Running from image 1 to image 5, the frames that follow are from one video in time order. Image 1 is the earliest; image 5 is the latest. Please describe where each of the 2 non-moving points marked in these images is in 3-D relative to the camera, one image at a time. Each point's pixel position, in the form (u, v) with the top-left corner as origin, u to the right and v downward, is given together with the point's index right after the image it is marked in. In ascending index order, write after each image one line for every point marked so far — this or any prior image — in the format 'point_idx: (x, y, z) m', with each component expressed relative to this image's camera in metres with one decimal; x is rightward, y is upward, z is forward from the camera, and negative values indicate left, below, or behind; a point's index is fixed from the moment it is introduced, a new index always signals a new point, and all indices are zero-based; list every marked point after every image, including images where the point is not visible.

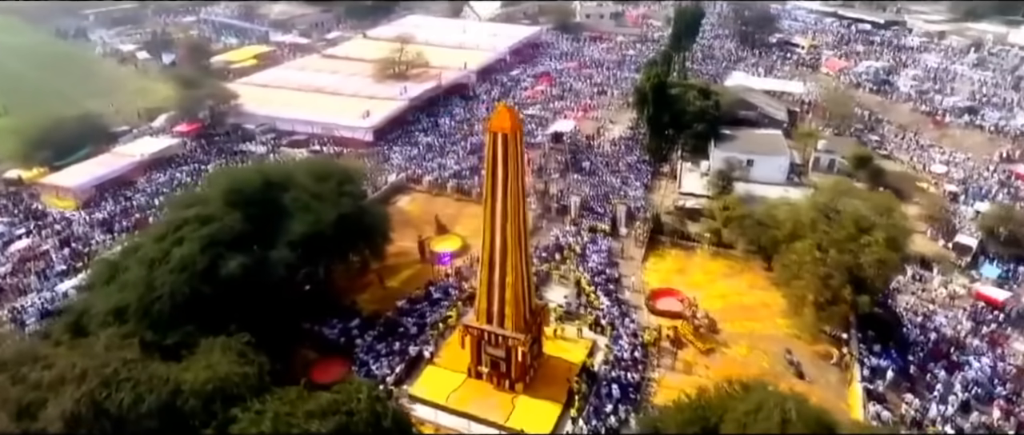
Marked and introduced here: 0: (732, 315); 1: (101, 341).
0: (+6.6, -2.9, +18.3) m
1: (-8.0, -2.4, +11.9) m
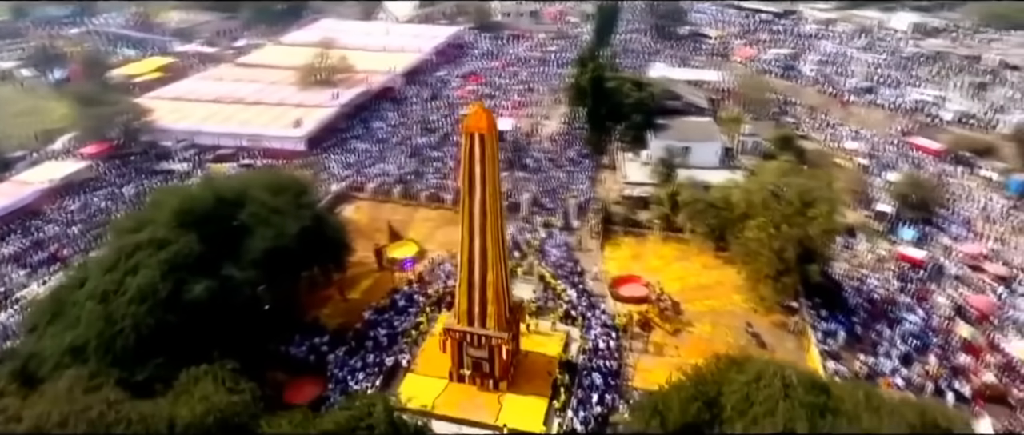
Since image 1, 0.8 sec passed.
0: (+5.6, -2.5, +19.2) m
1: (-8.0, -3.0, +10.9) m
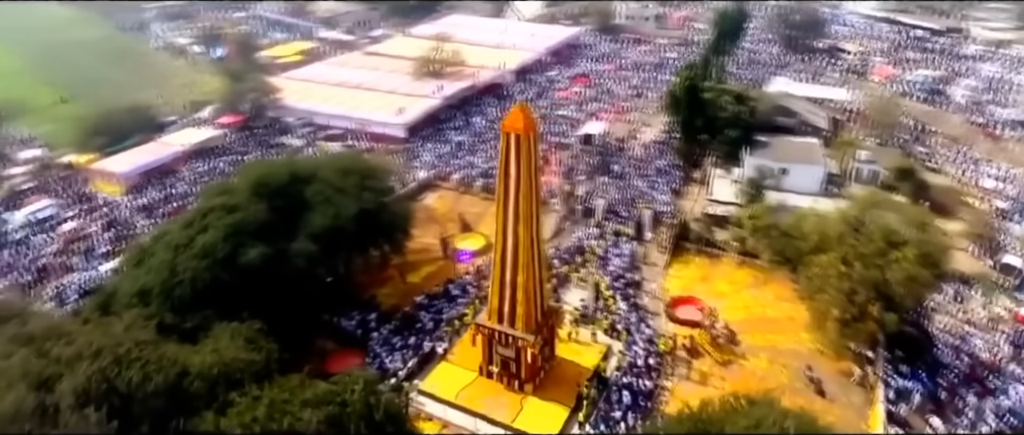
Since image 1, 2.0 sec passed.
0: (+7.0, -3.2, +17.8) m
1: (-8.0, -2.1, +12.5) m
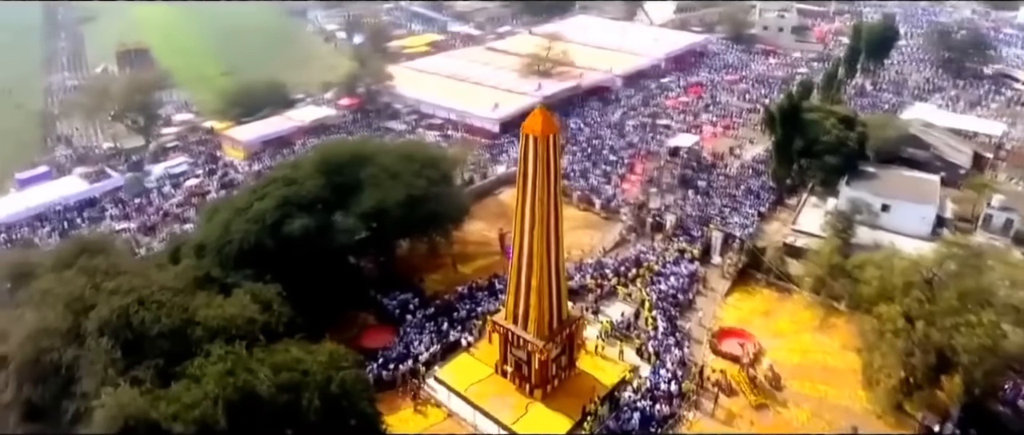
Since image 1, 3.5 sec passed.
0: (+7.7, -4.1, +16.1) m
1: (-7.9, -1.2, +14.1) m
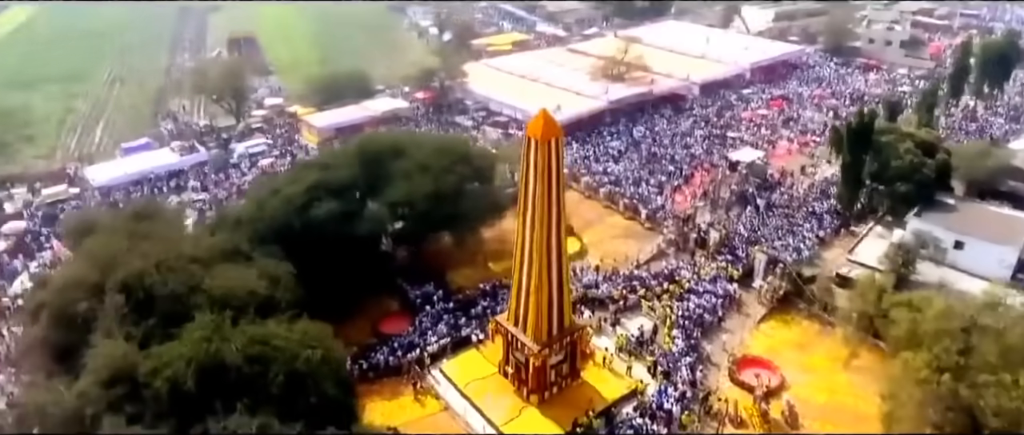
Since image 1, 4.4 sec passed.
0: (+7.7, -4.8, +14.9) m
1: (-7.7, -0.5, +15.3) m
